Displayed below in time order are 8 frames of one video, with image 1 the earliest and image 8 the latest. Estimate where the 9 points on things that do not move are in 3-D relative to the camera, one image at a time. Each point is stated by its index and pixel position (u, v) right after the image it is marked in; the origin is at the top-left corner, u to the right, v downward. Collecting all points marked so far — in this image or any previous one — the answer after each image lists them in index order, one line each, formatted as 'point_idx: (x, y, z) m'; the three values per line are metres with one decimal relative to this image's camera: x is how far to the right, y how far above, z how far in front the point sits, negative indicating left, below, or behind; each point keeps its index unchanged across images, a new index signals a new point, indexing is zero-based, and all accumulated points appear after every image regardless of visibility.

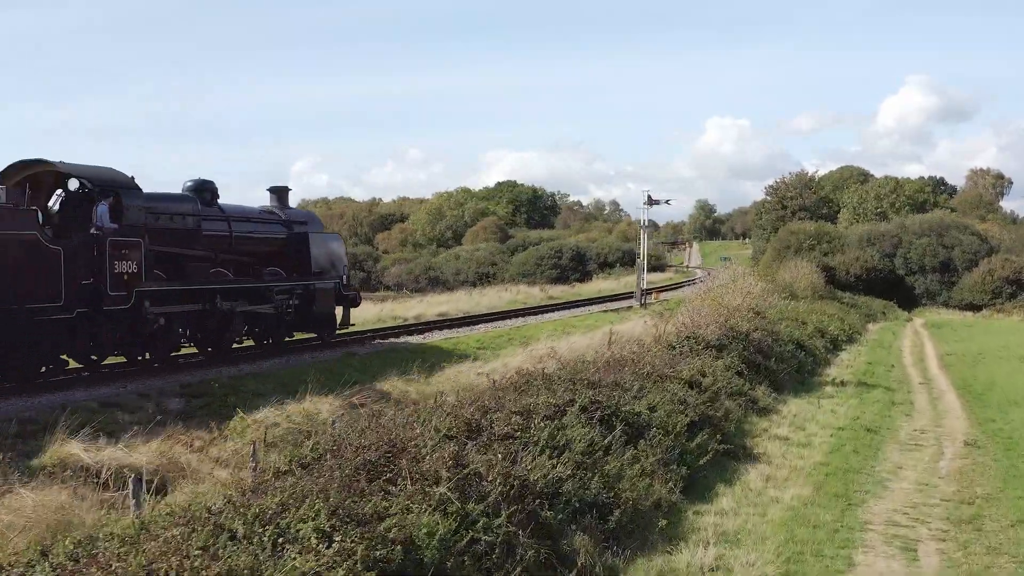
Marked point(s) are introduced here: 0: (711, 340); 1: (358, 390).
0: (+2.7, -0.7, +17.7) m
1: (-1.4, -1.0, +11.6) m
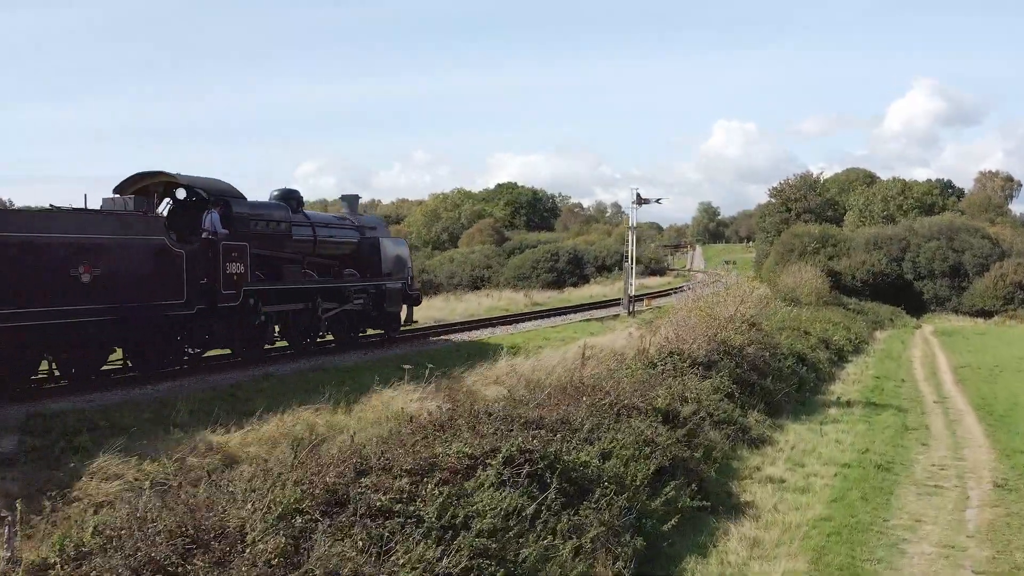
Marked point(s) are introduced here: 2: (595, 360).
0: (+2.2, -0.8, +15.4) m
1: (-1.9, -1.1, +9.4) m
2: (+1.1, -1.0, +16.0) m
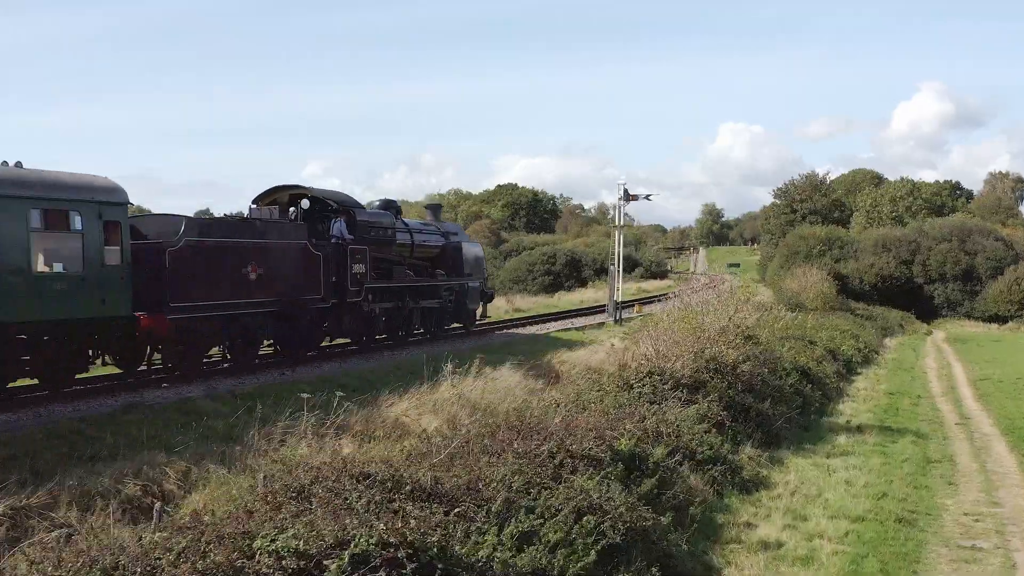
0: (+1.7, -0.9, +13.0) m
1: (-2.5, -1.1, +7.0) m
2: (+0.5, -1.1, +13.6) m
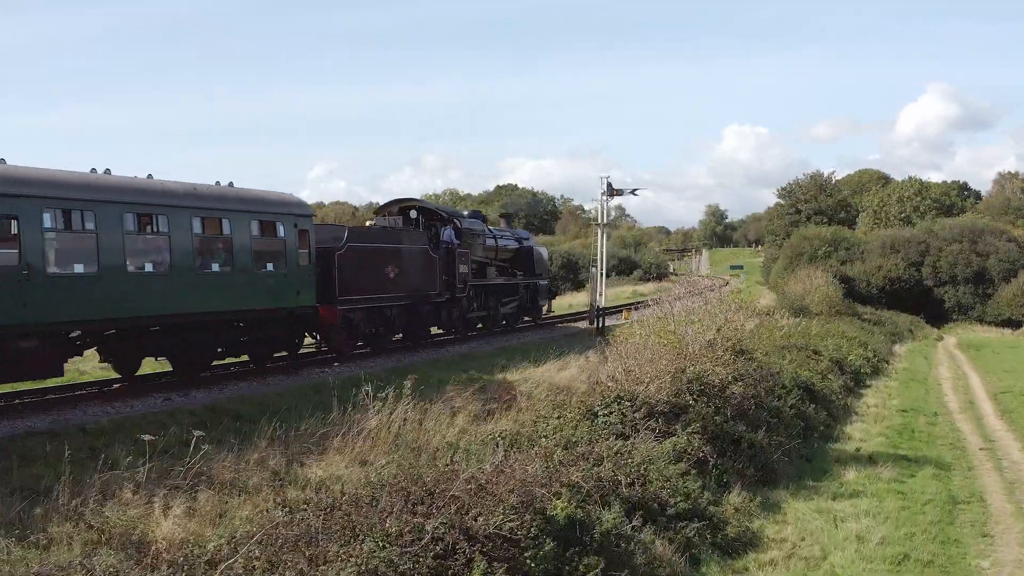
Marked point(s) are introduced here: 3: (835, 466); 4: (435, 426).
0: (+1.2, -1.0, +10.7) m
1: (-3.0, -1.2, +4.7) m
2: (0.0, -1.2, +11.3) m
3: (+3.2, -1.7, +12.6) m
4: (-0.6, -1.1, +10.2) m
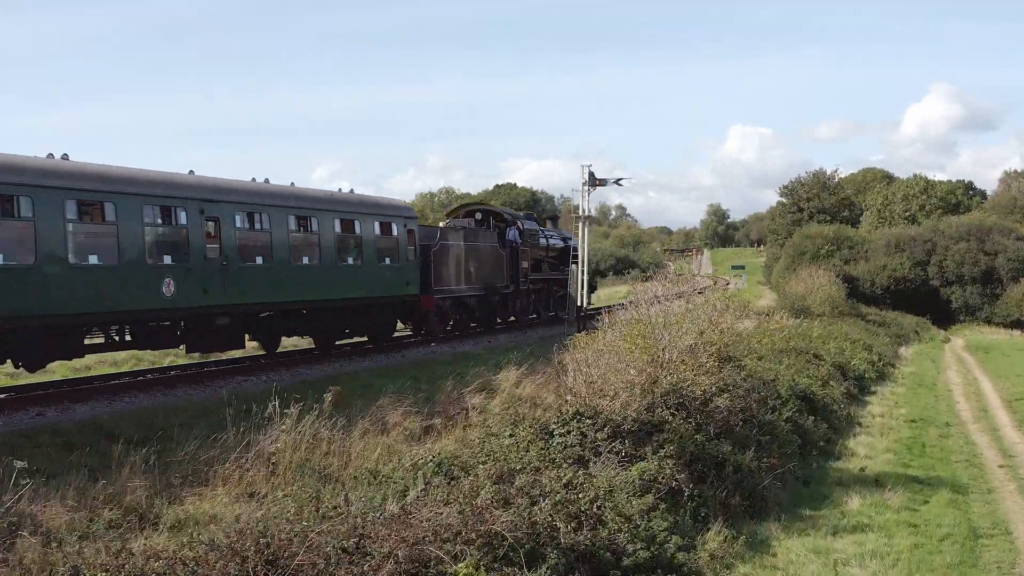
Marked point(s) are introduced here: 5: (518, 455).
0: (+0.8, -0.9, +9.1) m
1: (-3.4, -1.1, +3.1) m
2: (-0.4, -1.1, +9.7) m
3: (+2.8, -1.7, +10.9) m
4: (-1.0, -1.1, +8.5) m
5: (0.0, -1.1, +8.4) m
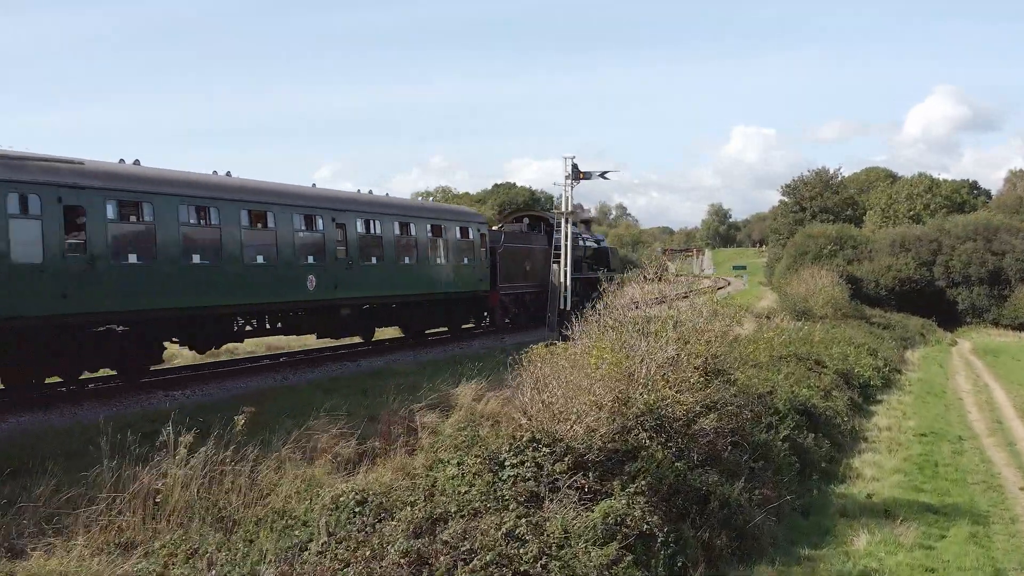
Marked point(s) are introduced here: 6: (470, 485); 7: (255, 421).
0: (+0.4, -1.0, +7.7) m
1: (-3.8, -1.2, +1.7) m
2: (-0.7, -1.2, +8.3) m
3: (+2.4, -1.7, +9.5) m
4: (-1.4, -1.1, +7.1) m
5: (-0.3, -1.1, +7.0) m
6: (-0.2, -1.1, +7.2) m
7: (-1.7, -0.9, +8.7) m
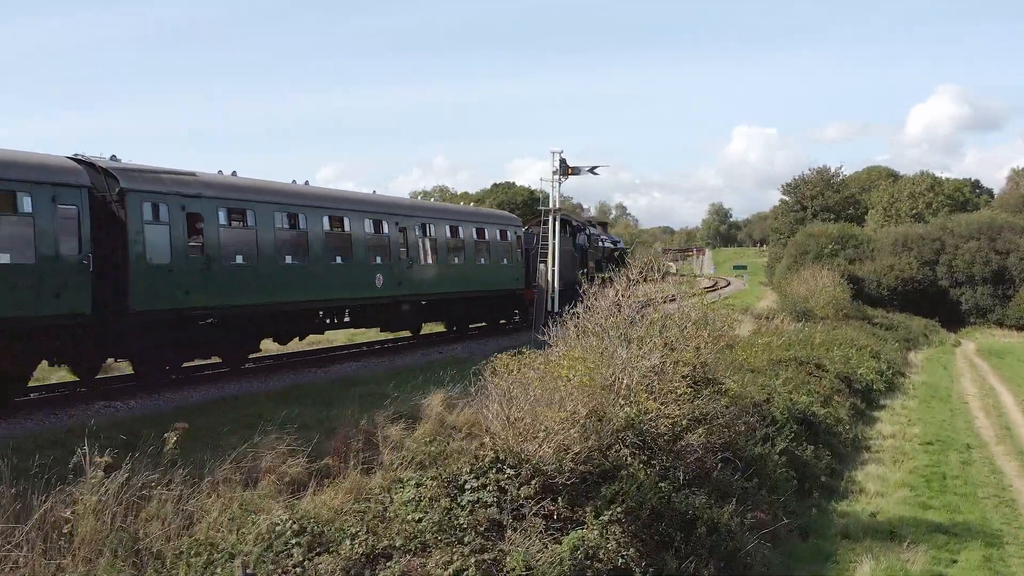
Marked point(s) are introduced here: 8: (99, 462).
0: (+0.2, -1.0, +6.9) m
1: (-4.0, -1.2, +0.9) m
2: (-0.9, -1.2, +7.5) m
3: (+2.2, -1.7, +8.7) m
4: (-1.6, -1.1, +6.3) m
5: (-0.5, -1.1, +6.2) m
6: (-0.4, -1.1, +6.4) m
7: (-1.9, -0.9, +7.8) m
8: (-2.1, -0.9, +6.7) m
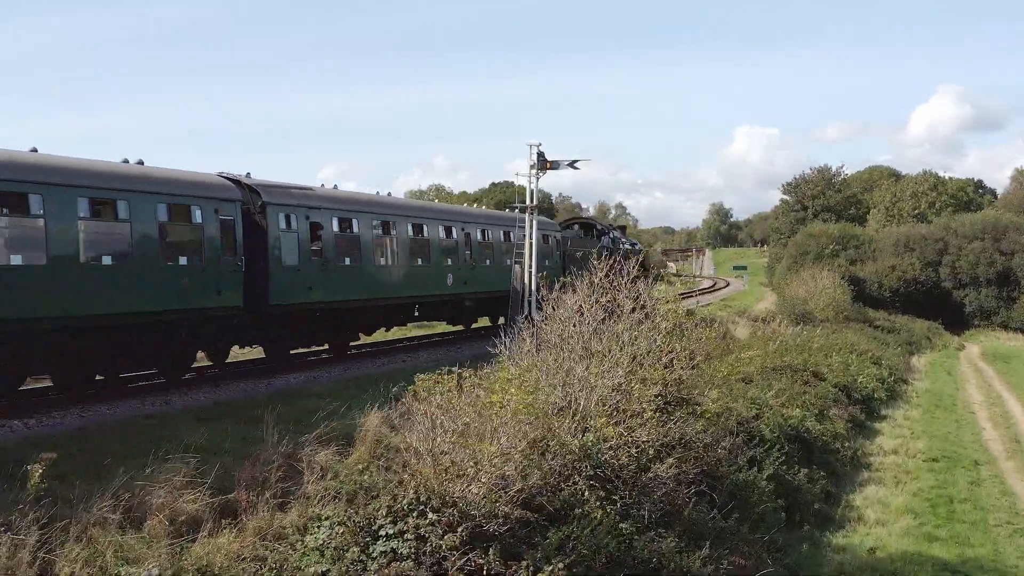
0: (-0.1, -1.0, +5.7) m
1: (-4.3, -1.2, -0.3) m
2: (-1.2, -1.2, +6.3) m
3: (+1.9, -1.8, +7.5) m
4: (-1.9, -1.2, +5.2) m
5: (-0.8, -1.1, +5.0) m
6: (-0.8, -1.1, +5.3) m
7: (-2.3, -0.9, +6.7) m
8: (-2.4, -0.9, +5.6) m
